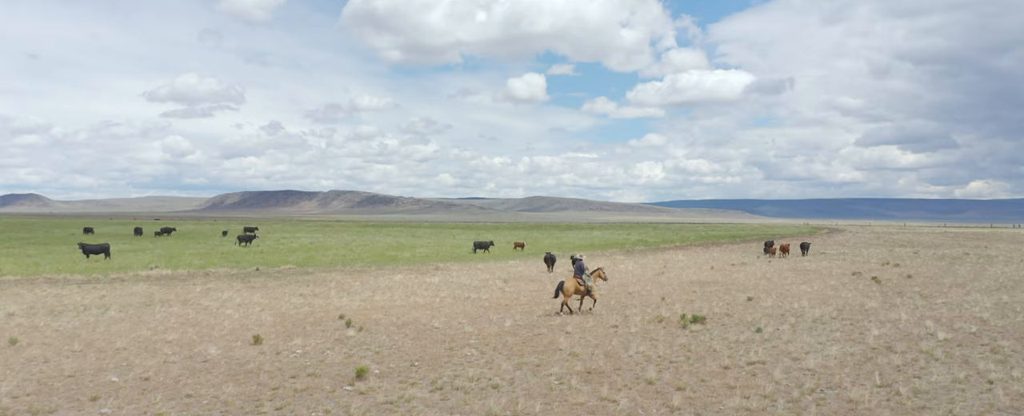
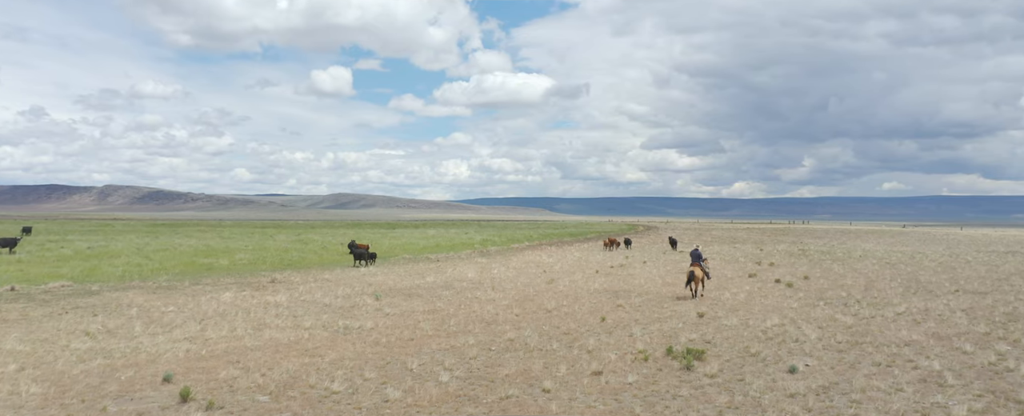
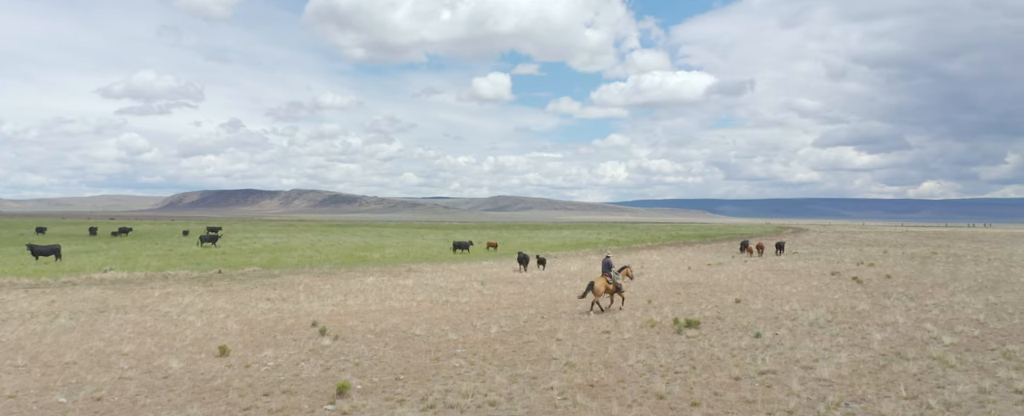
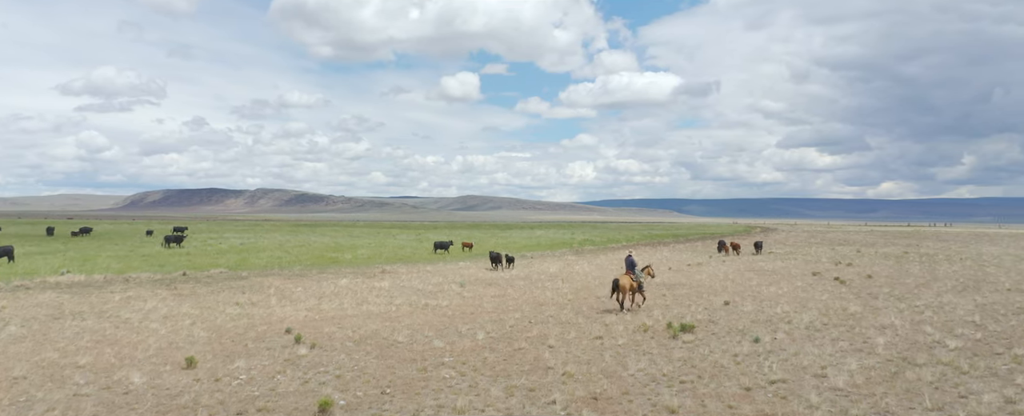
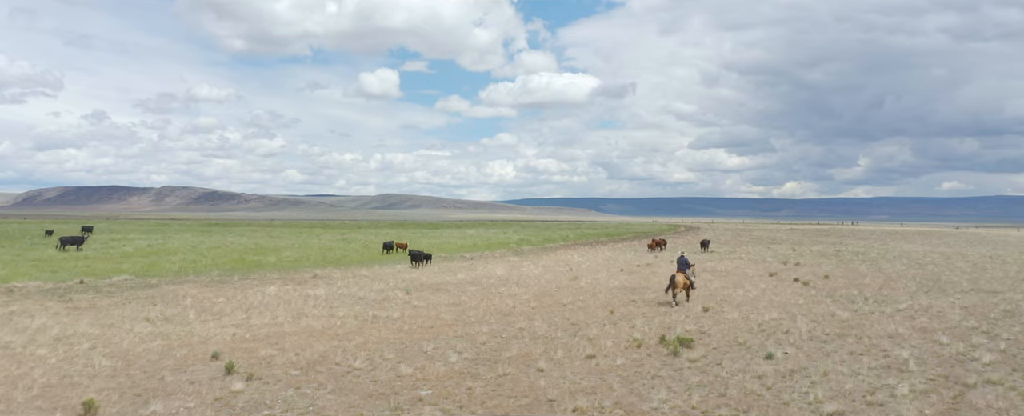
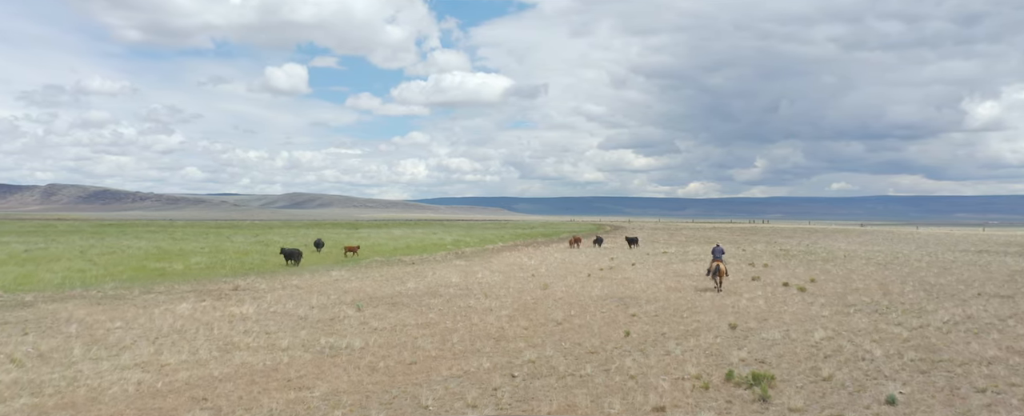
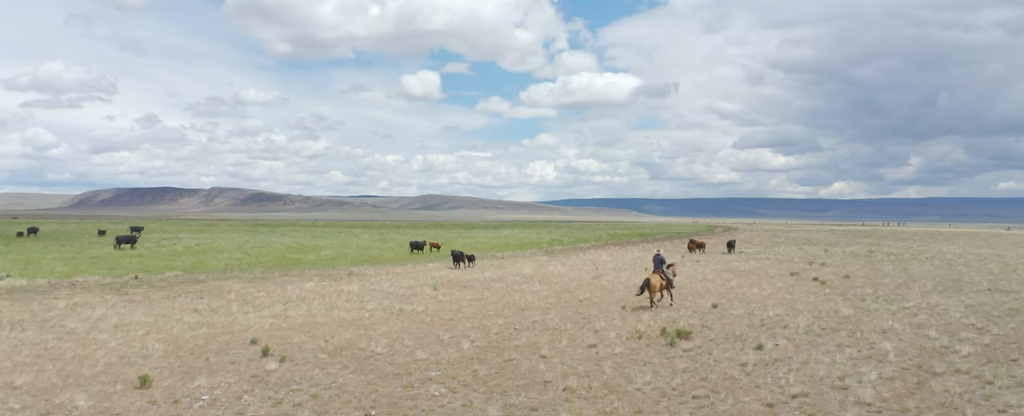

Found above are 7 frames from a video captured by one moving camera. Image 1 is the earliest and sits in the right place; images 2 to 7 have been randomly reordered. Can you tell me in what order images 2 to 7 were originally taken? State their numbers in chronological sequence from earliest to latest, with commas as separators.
3, 4, 7, 5, 2, 6
